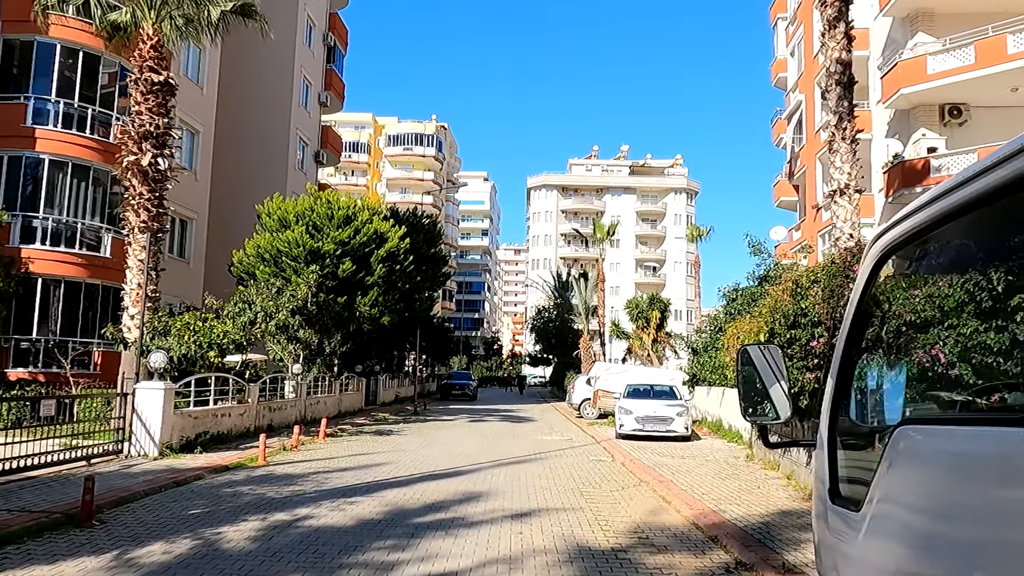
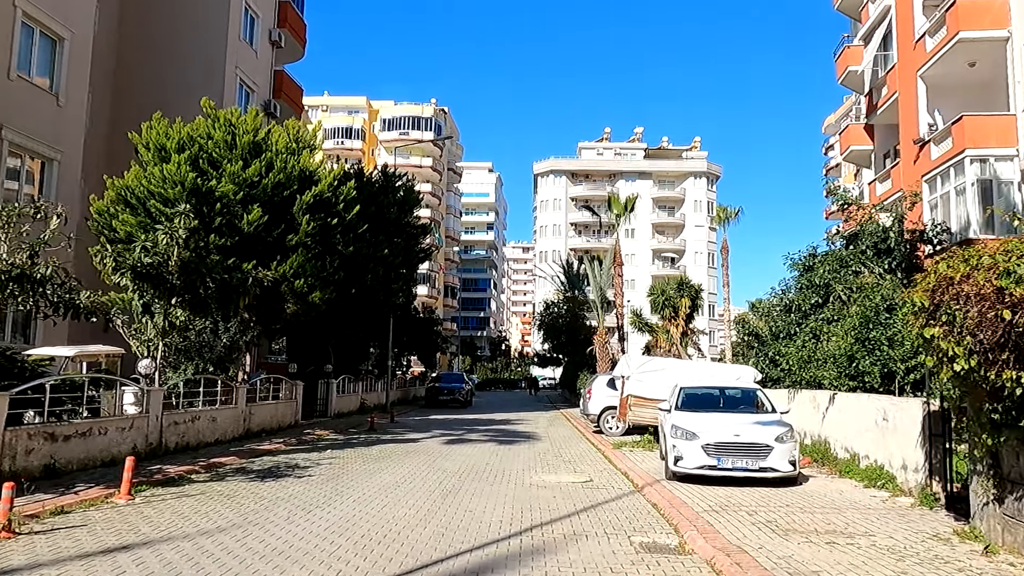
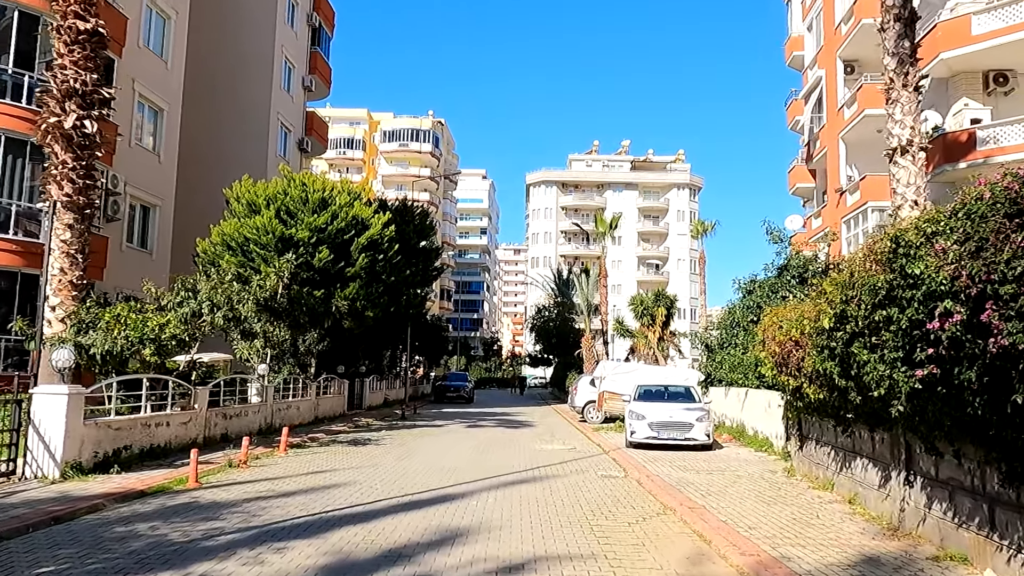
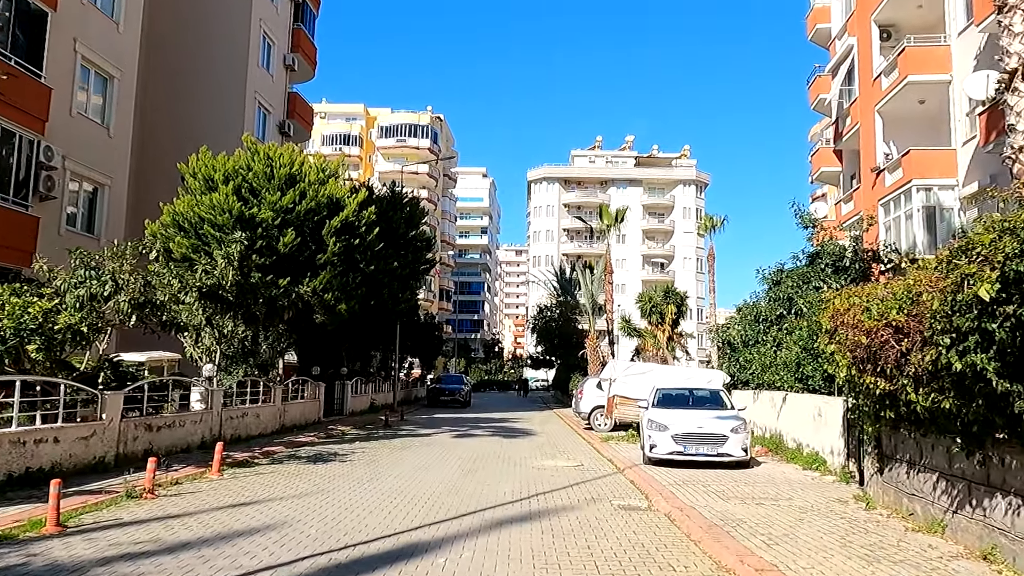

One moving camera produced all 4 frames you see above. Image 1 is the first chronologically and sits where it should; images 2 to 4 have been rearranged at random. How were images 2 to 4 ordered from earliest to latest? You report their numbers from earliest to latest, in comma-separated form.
3, 4, 2
